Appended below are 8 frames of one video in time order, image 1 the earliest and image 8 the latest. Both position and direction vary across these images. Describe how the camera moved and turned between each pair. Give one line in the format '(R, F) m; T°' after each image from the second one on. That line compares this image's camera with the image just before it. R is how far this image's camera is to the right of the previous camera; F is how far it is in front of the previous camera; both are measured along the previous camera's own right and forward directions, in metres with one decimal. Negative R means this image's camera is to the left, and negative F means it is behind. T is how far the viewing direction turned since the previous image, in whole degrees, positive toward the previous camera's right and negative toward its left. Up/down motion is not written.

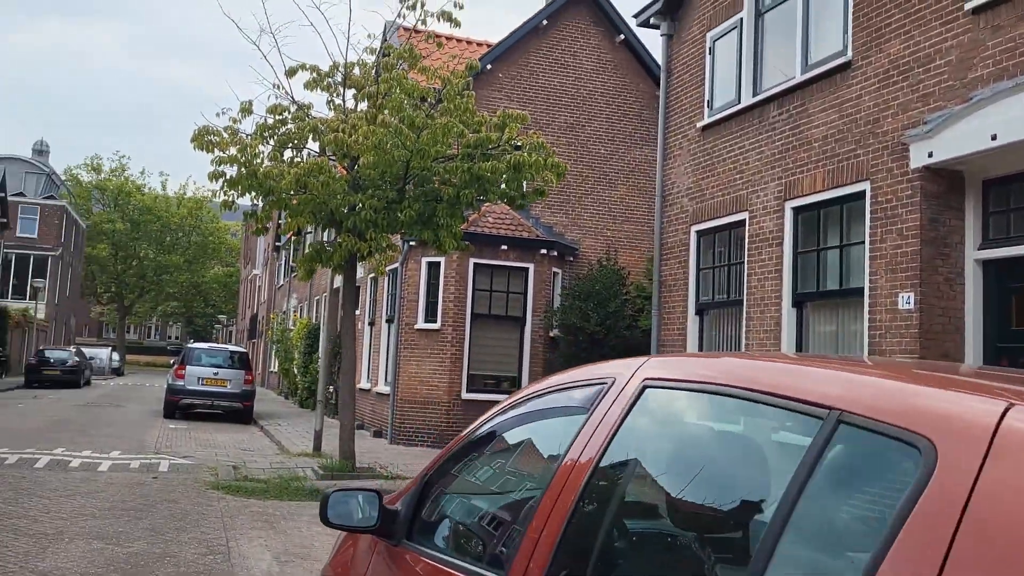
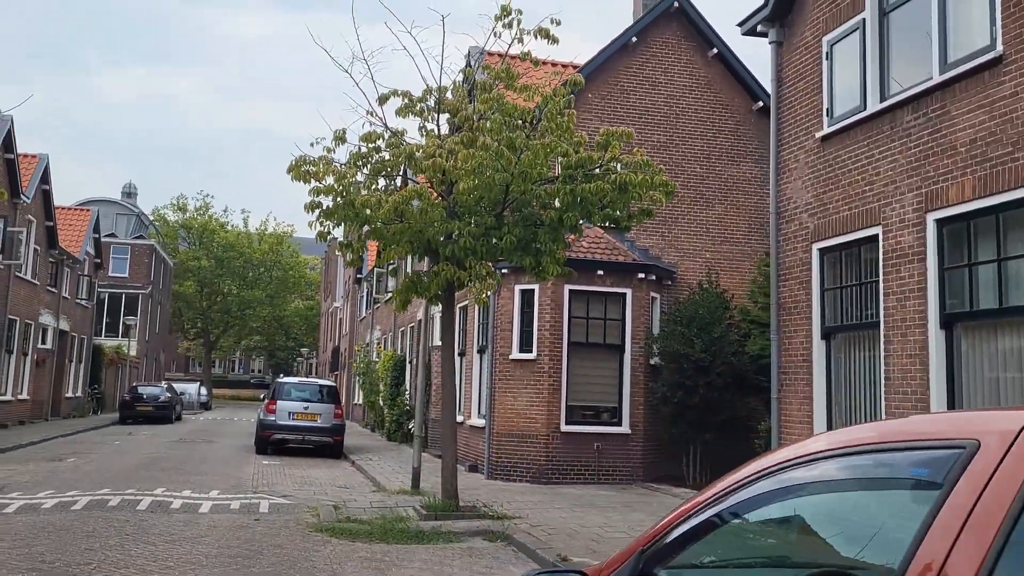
(-0.4, +0.5) m; -5°
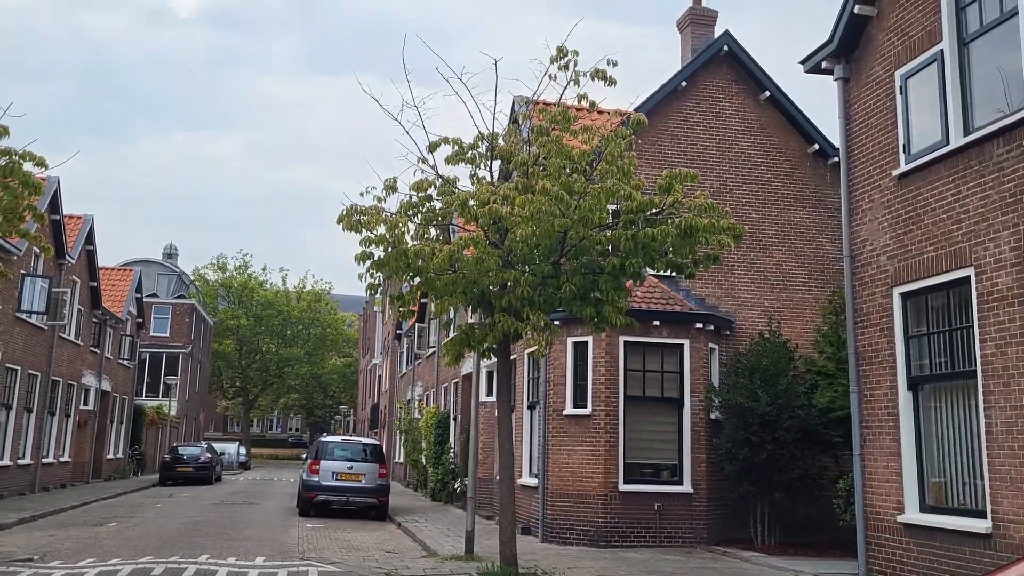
(-0.3, +0.5) m; -2°
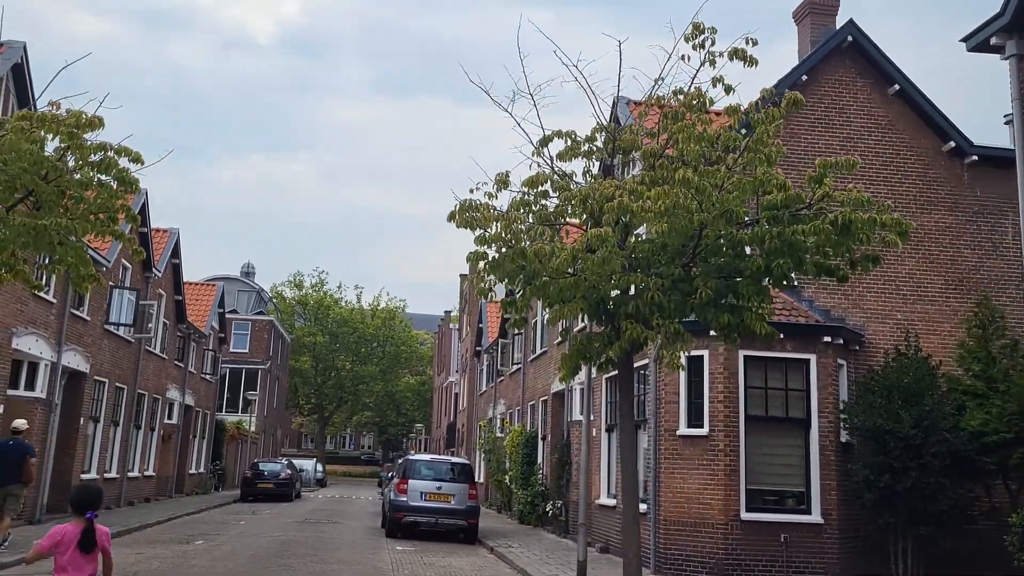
(-0.6, +1.0) m; -4°
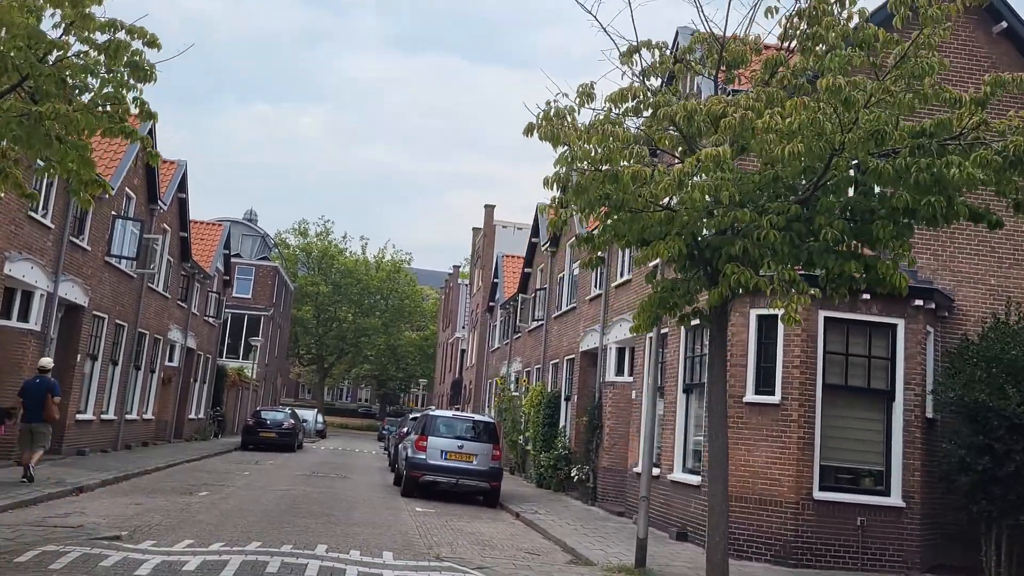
(-0.7, +1.5) m; 0°
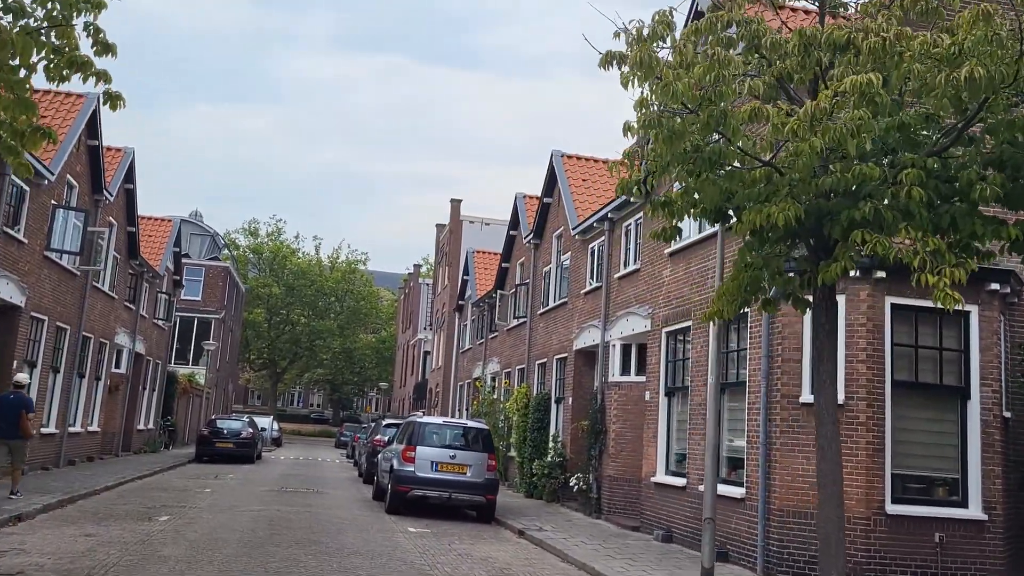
(-0.8, +1.7) m; +3°
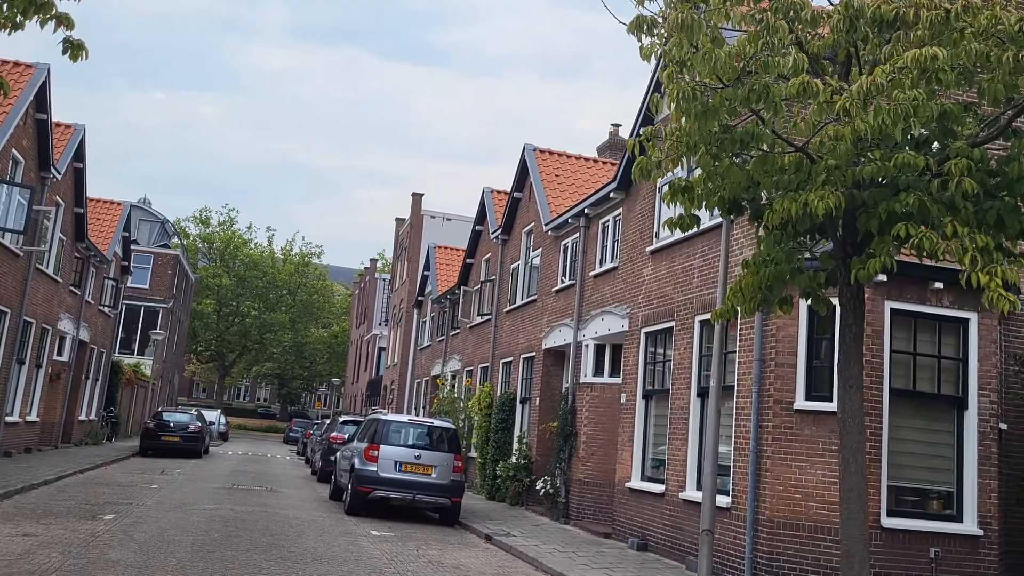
(-0.4, +0.6) m; +3°
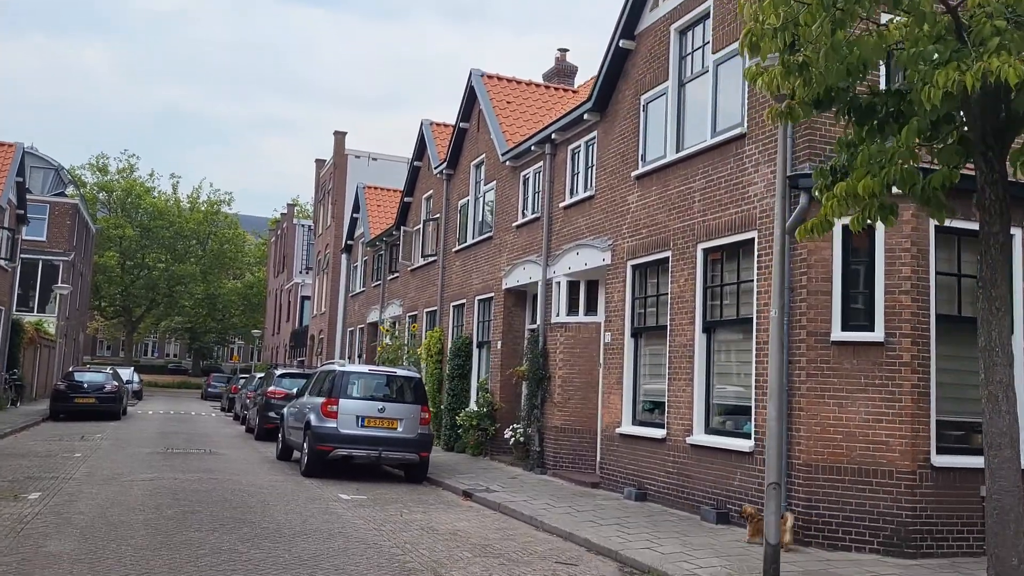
(-0.9, +1.4) m; +6°
